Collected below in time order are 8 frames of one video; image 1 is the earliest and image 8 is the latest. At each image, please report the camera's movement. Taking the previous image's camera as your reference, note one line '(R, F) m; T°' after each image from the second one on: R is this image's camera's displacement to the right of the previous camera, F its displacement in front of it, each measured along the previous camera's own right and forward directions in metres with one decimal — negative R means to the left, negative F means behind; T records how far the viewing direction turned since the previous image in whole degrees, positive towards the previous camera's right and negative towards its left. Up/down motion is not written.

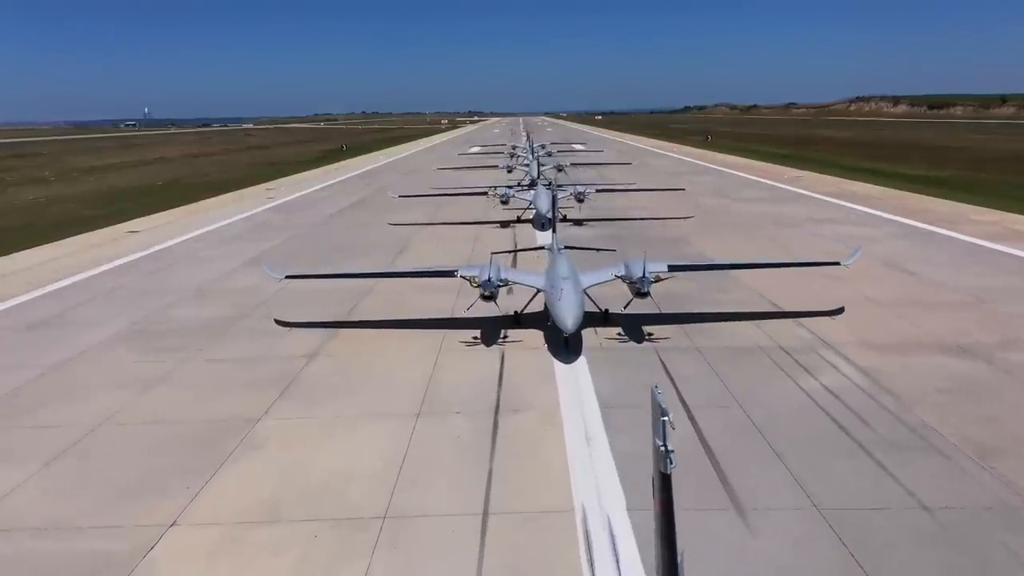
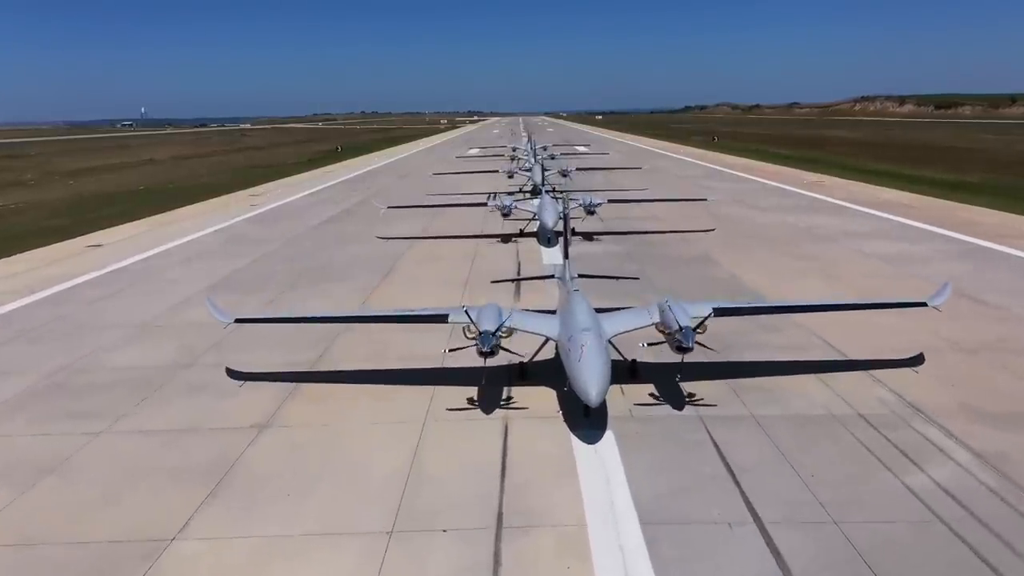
(-0.1, +3.6) m; 0°
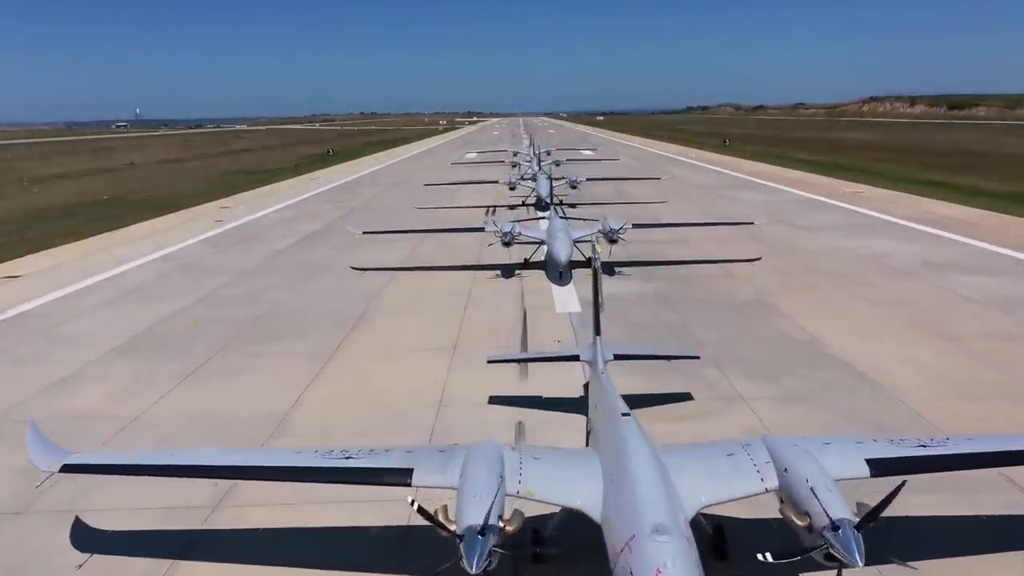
(-0.1, +5.9) m; 0°
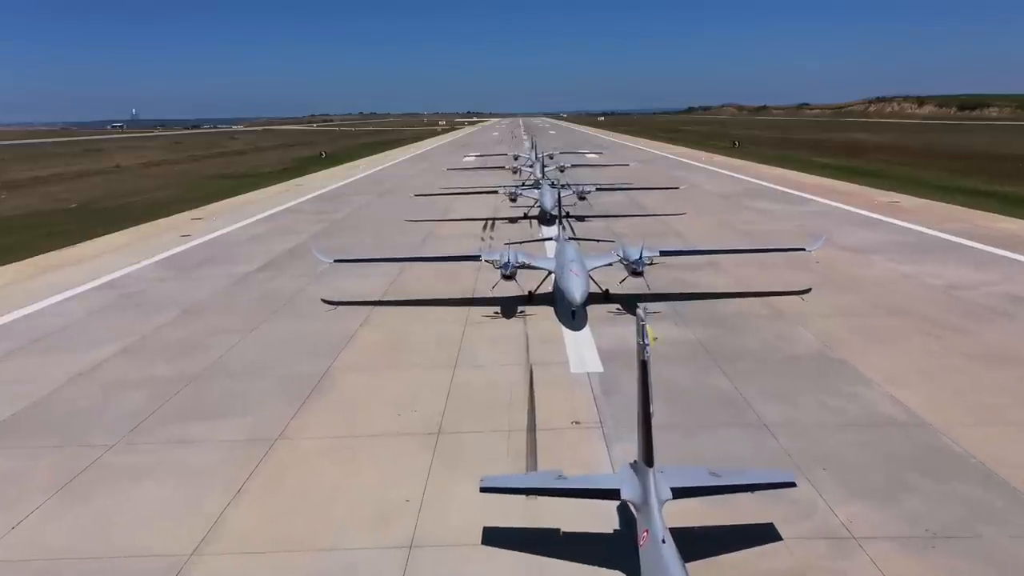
(-0.1, +4.5) m; 0°
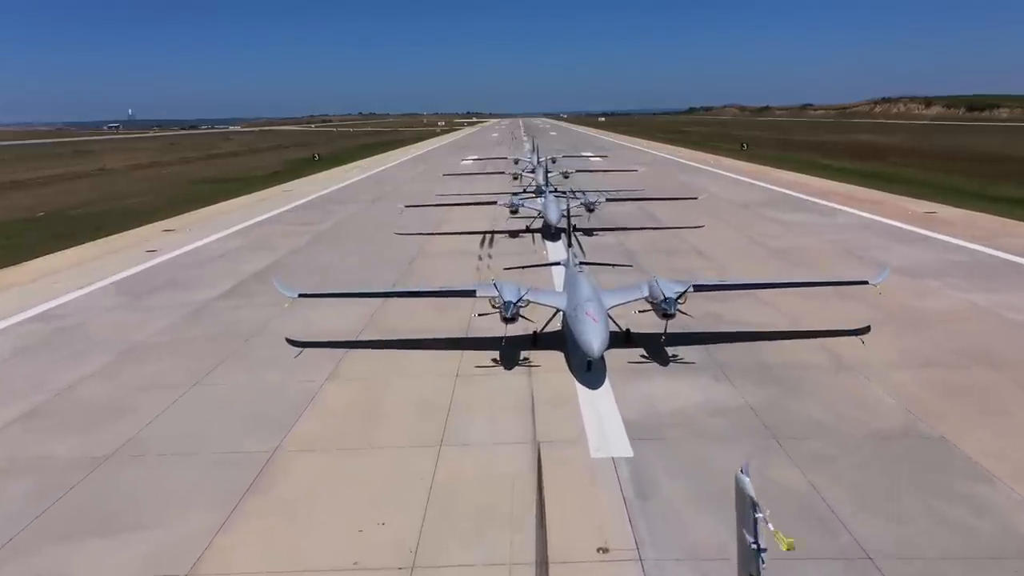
(0.0, +3.8) m; 0°
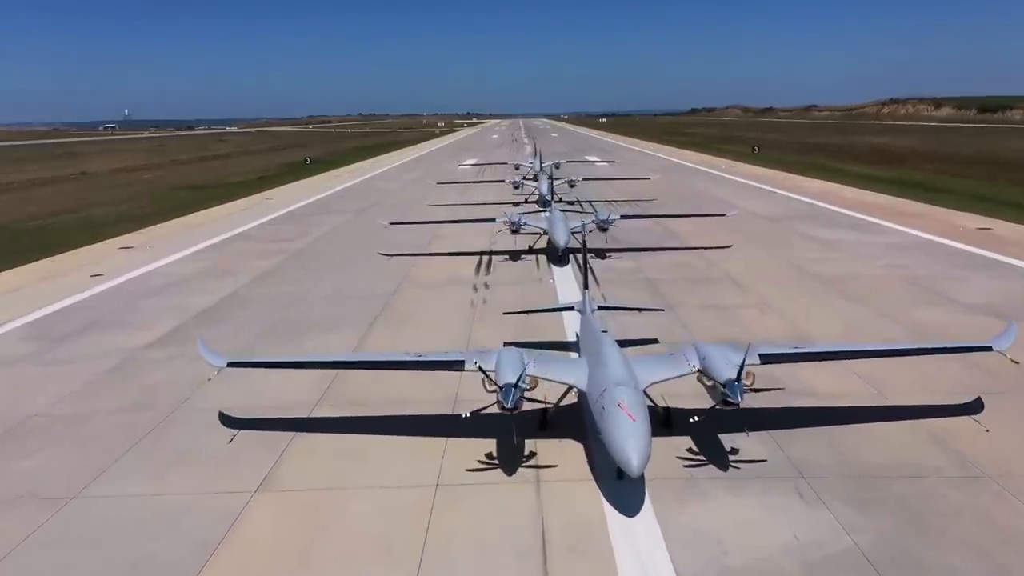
(0.0, +4.6) m; 0°
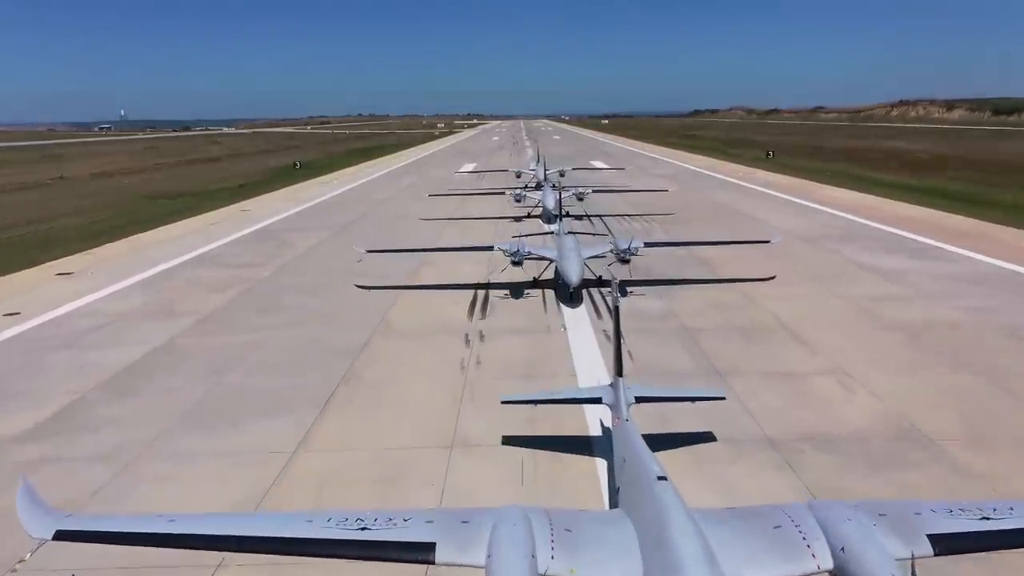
(0.0, +5.2) m; 0°
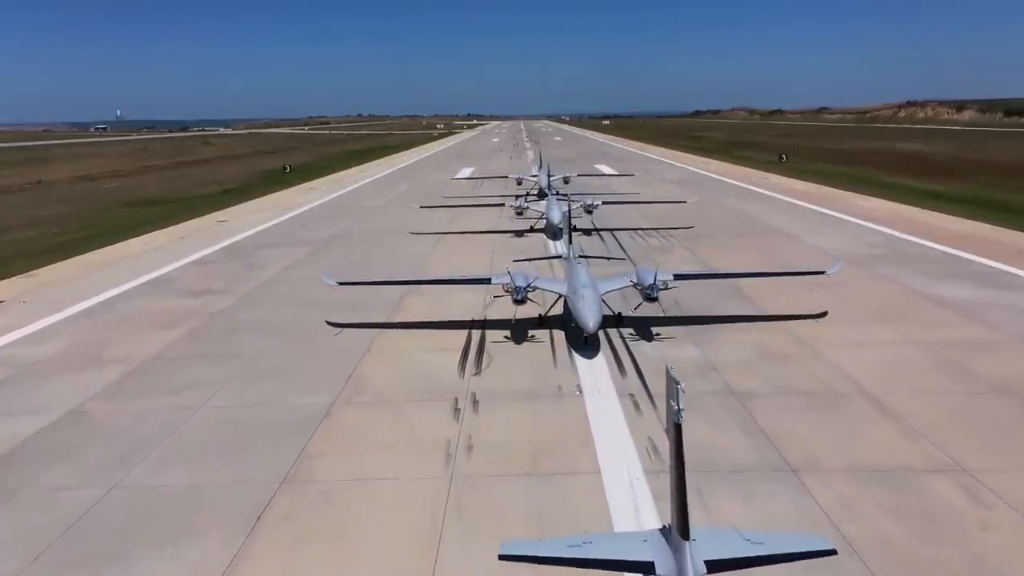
(0.0, +4.4) m; 0°
